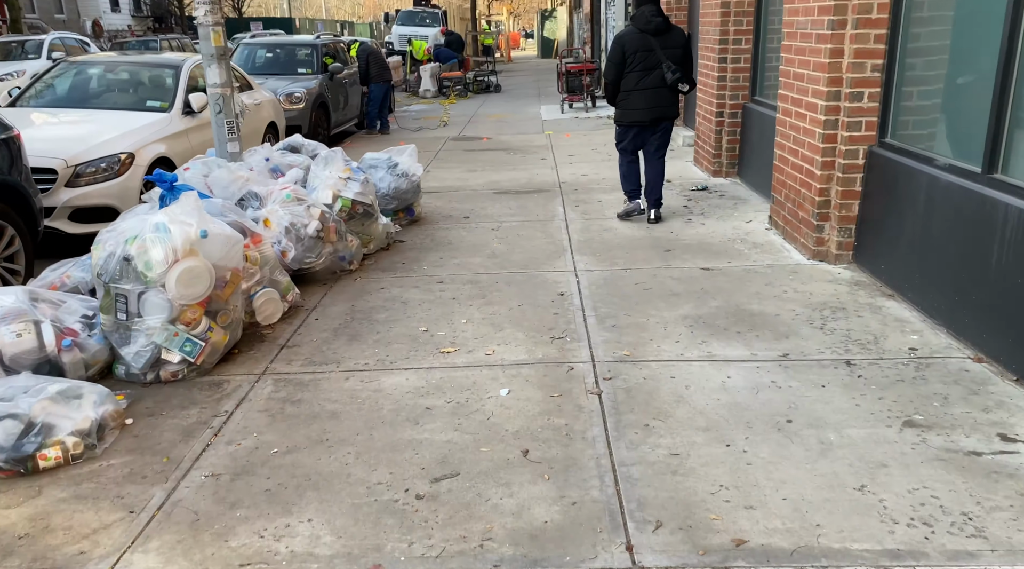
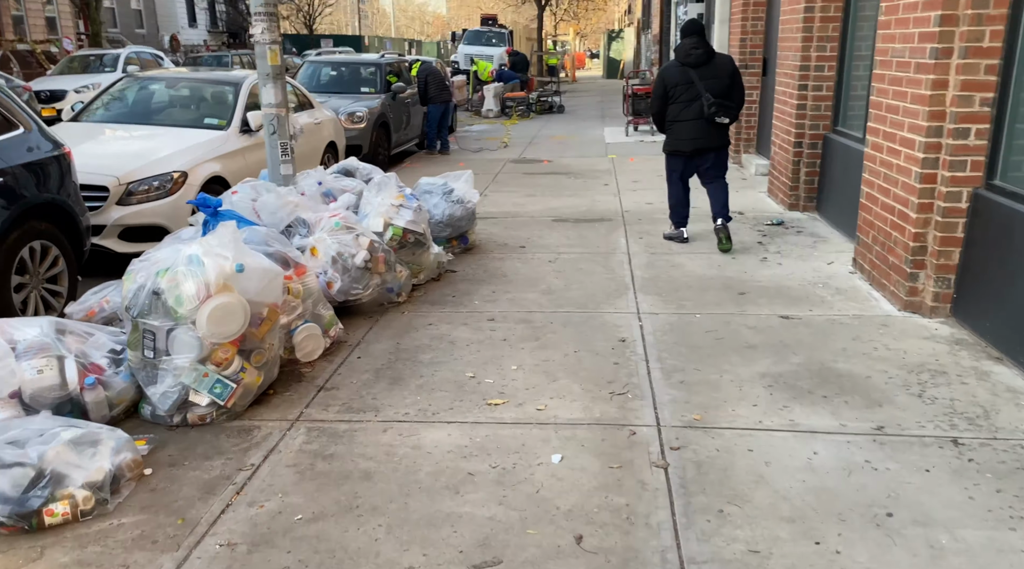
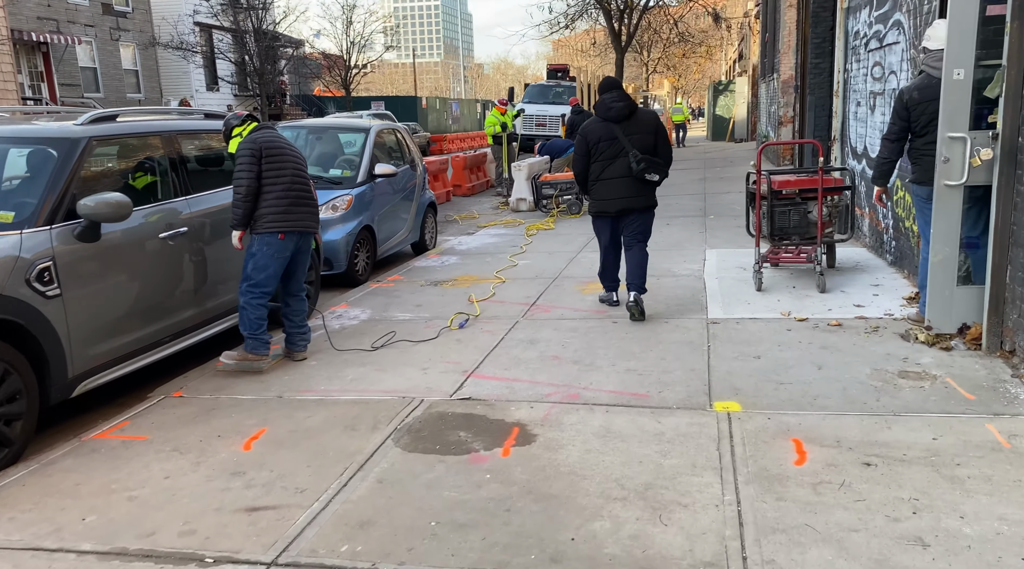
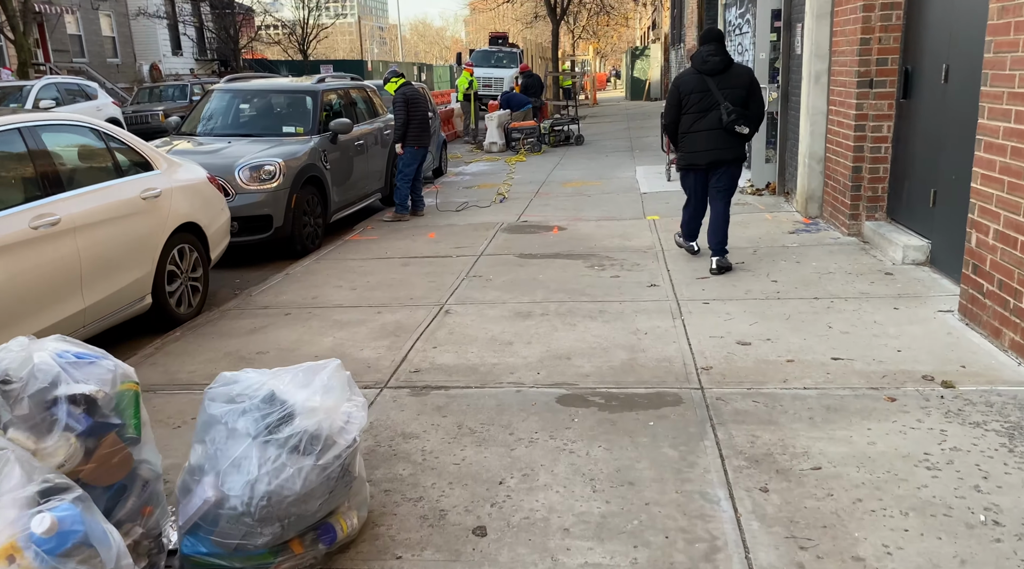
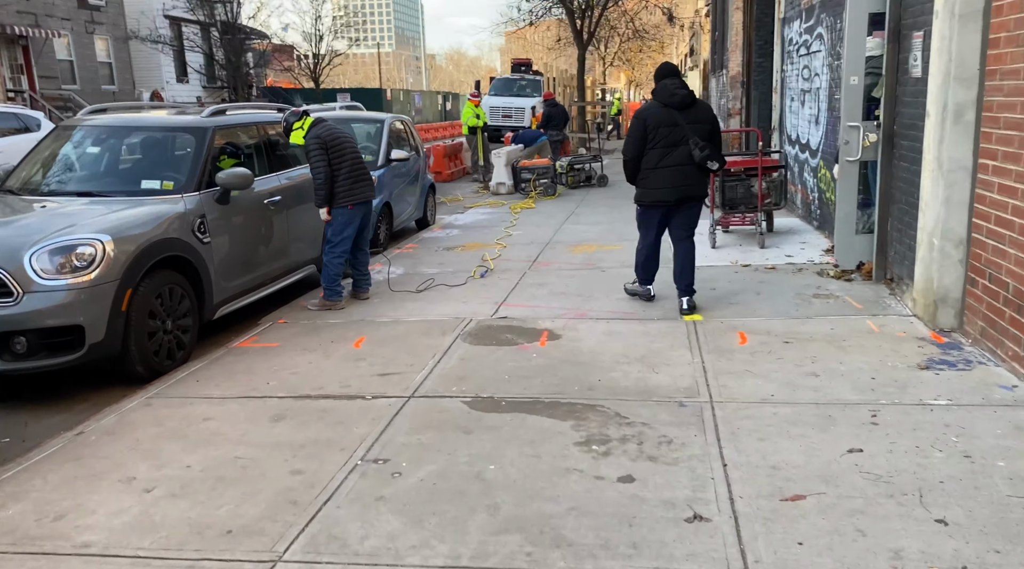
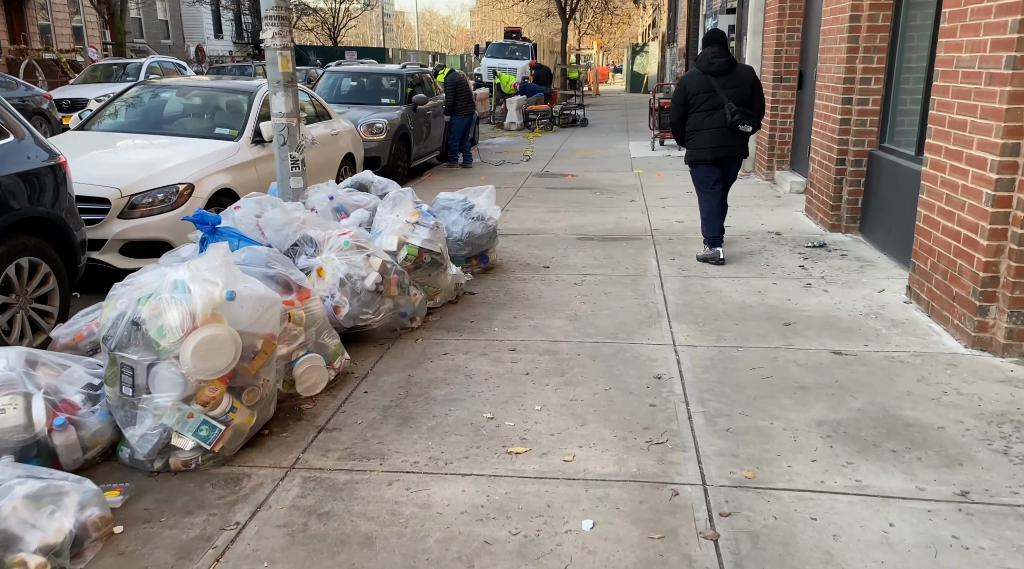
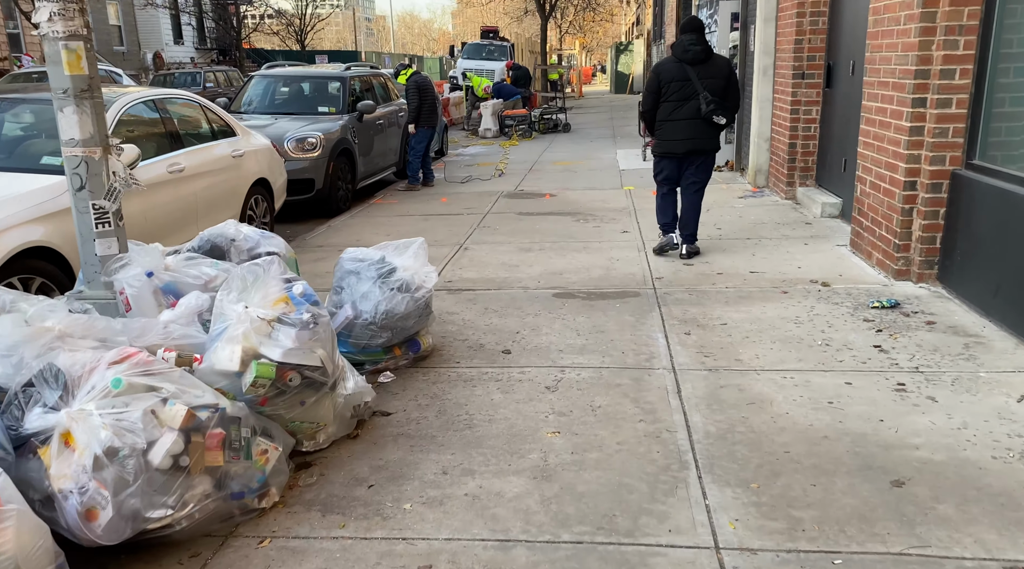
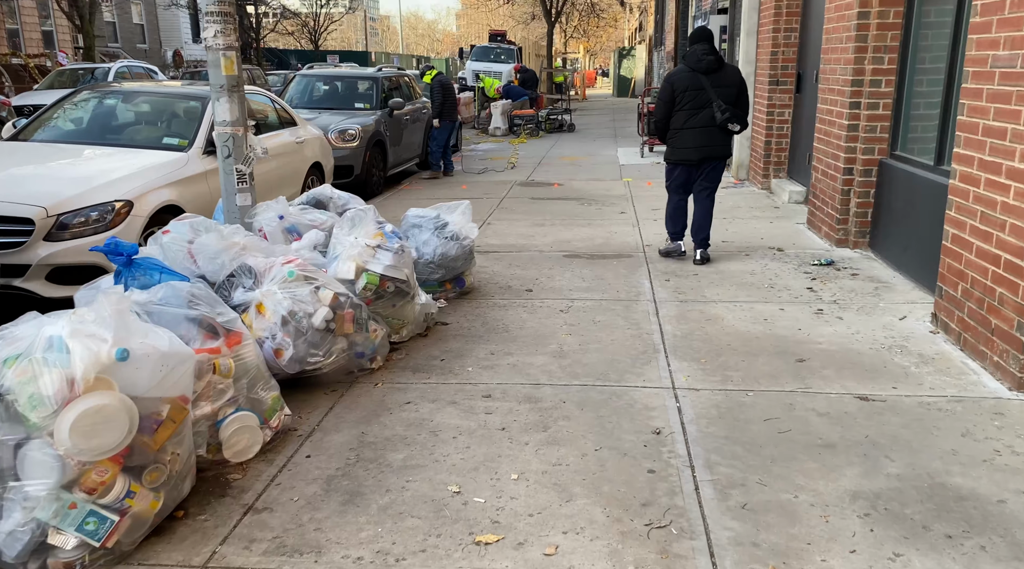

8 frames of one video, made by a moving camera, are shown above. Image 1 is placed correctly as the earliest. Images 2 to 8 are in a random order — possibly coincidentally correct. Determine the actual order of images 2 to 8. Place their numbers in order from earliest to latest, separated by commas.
2, 6, 8, 7, 4, 5, 3
